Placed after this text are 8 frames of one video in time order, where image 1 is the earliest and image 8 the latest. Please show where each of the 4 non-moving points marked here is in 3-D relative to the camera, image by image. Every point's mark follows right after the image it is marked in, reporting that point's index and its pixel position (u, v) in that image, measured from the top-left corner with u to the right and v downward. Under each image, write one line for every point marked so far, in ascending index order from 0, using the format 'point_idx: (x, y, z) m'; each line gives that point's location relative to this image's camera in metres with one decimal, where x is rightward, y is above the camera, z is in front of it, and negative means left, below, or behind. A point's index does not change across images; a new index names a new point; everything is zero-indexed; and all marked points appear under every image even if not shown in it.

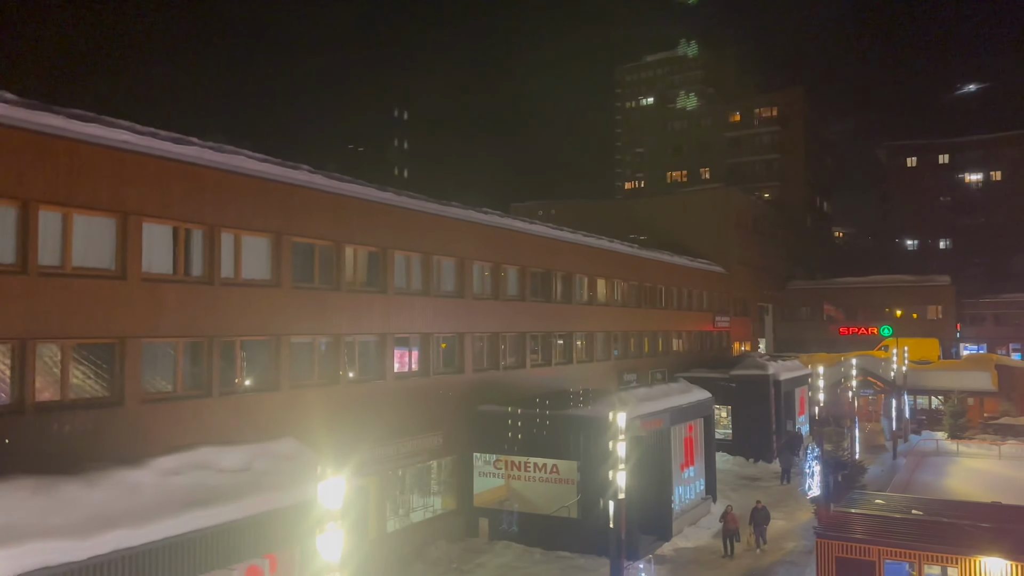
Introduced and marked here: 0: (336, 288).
0: (-4.1, 0.0, +18.1) m
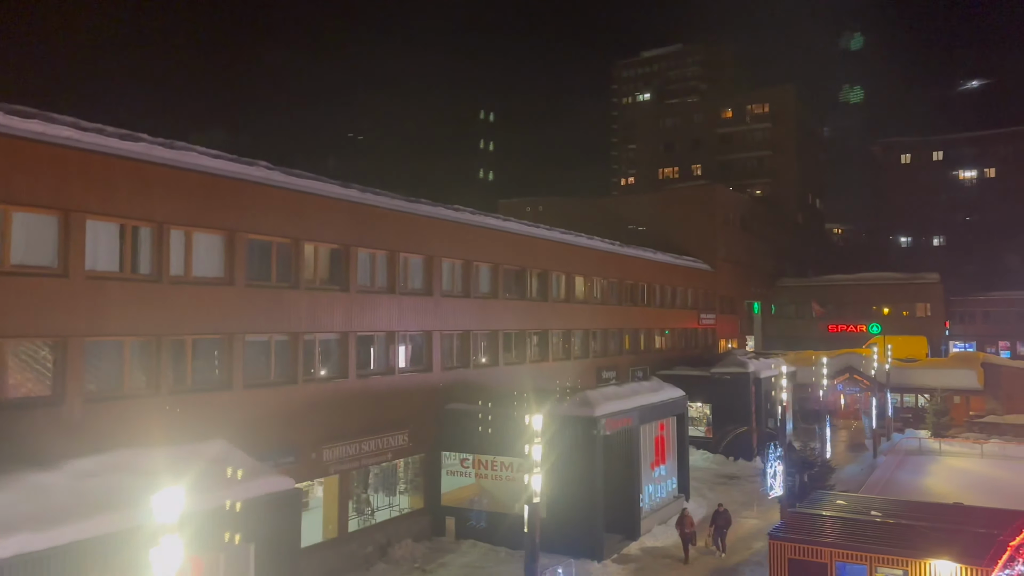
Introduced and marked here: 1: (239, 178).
0: (-5.0, +0.1, +17.9) m
1: (-5.7, +2.3, +16.7) m
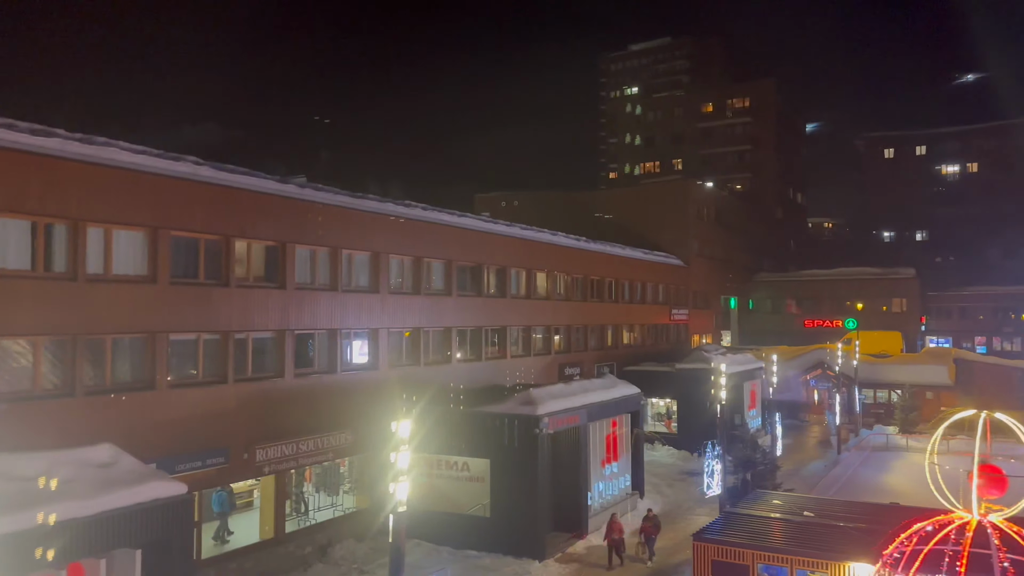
0: (-6.4, +0.1, +17.7) m
1: (-7.2, +2.3, +16.3) m
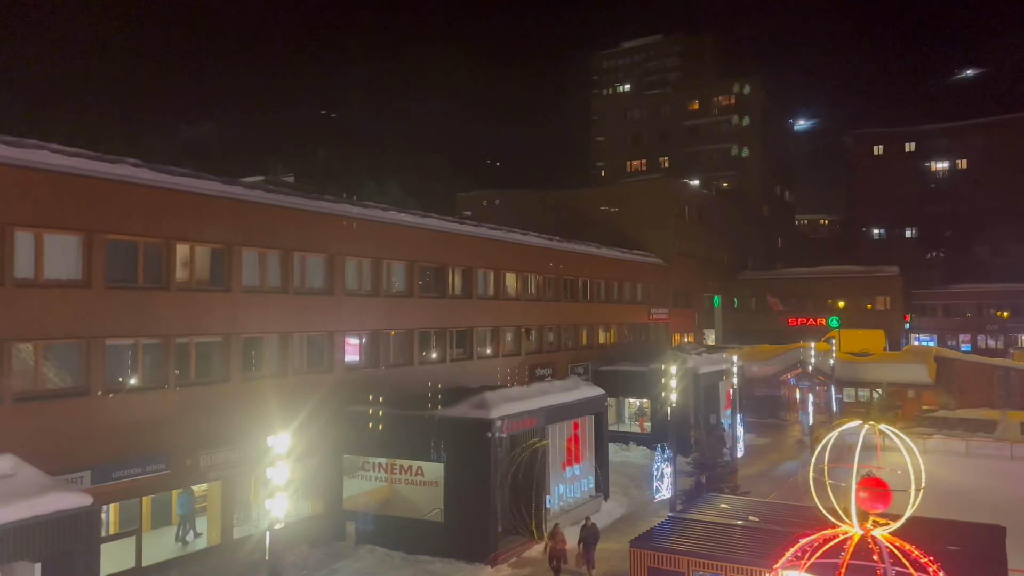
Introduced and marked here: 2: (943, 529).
0: (-7.6, 0.0, +17.4) m
1: (-8.4, +2.2, +16.1) m
2: (+8.2, -4.7, +15.1) m
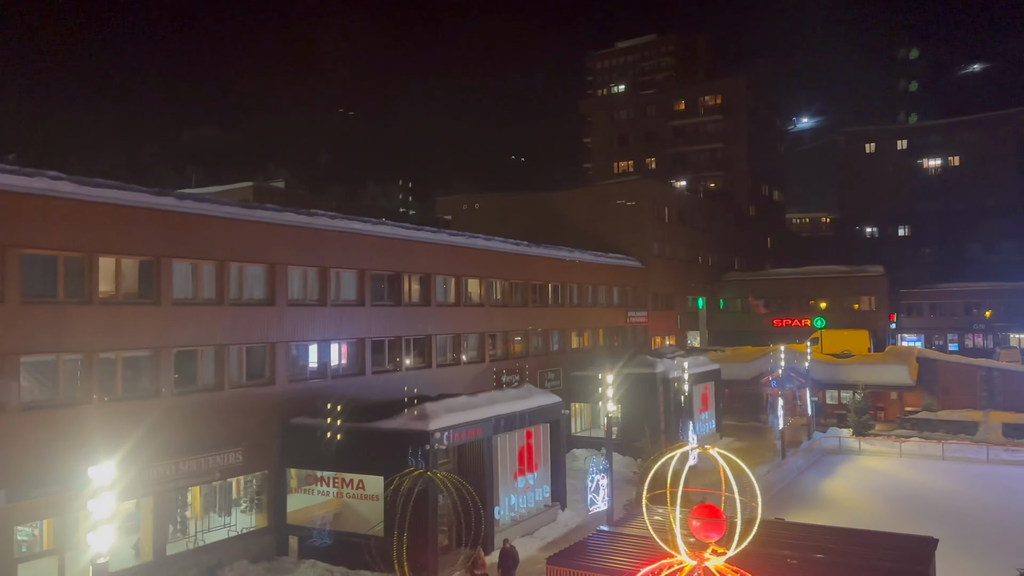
0: (-9.2, -0.3, +17.1) m
1: (-10.0, +1.9, +15.8) m
2: (+6.7, -4.8, +14.7) m
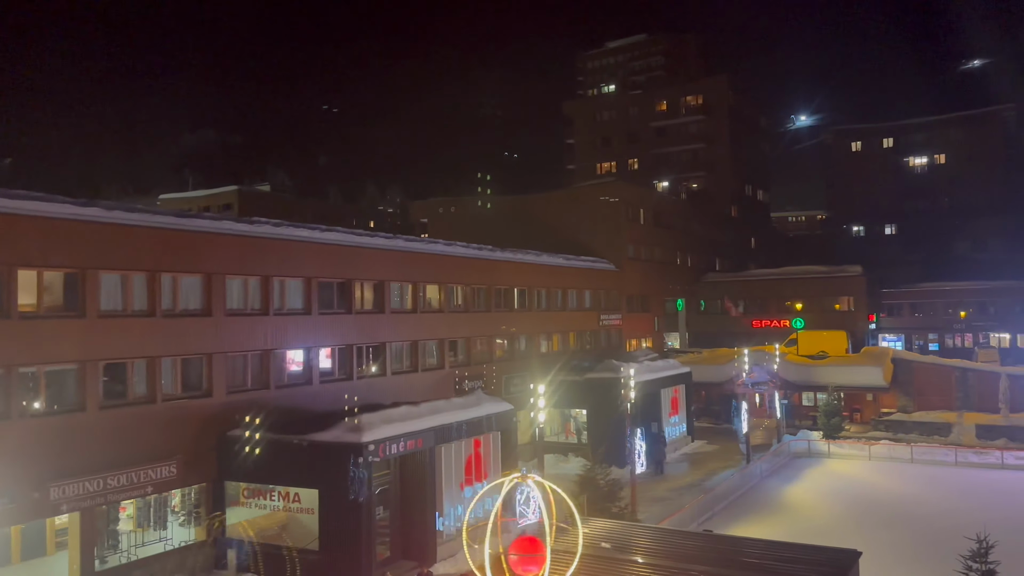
0: (-10.8, -0.6, +16.9) m
1: (-11.6, +1.6, +15.5) m
2: (+5.1, -5.0, +14.4) m
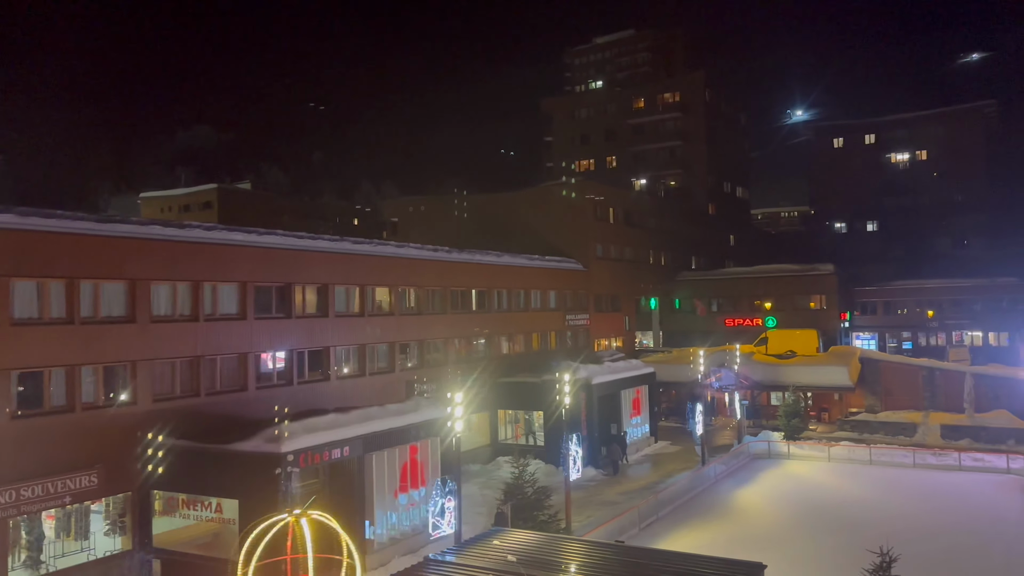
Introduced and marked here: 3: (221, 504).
0: (-12.6, -0.8, +16.5) m
1: (-13.4, +1.4, +15.2) m
2: (+3.3, -5.1, +14.1) m
3: (-7.2, -5.3, +19.6) m
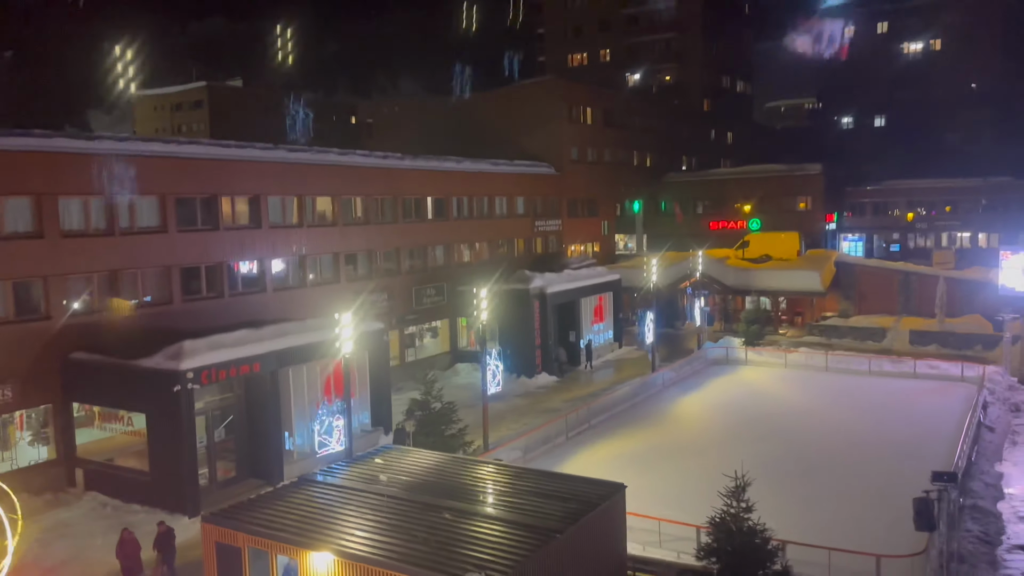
0: (-15.1, +0.8, +16.5) m
1: (-16.0, +2.9, +14.9) m
2: (+0.8, -3.8, +14.2) m
3: (-9.6, -3.3, +20.0) m
